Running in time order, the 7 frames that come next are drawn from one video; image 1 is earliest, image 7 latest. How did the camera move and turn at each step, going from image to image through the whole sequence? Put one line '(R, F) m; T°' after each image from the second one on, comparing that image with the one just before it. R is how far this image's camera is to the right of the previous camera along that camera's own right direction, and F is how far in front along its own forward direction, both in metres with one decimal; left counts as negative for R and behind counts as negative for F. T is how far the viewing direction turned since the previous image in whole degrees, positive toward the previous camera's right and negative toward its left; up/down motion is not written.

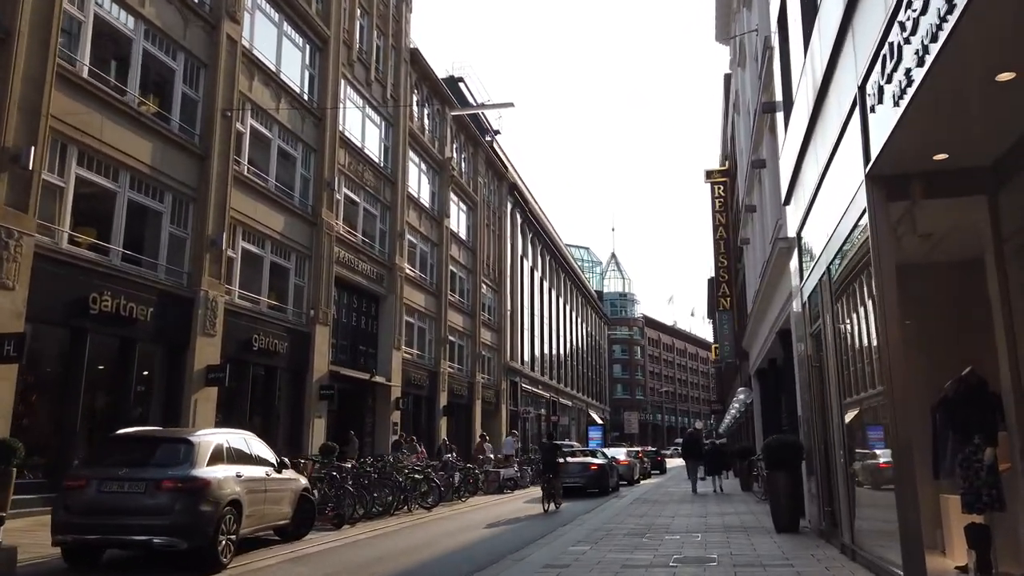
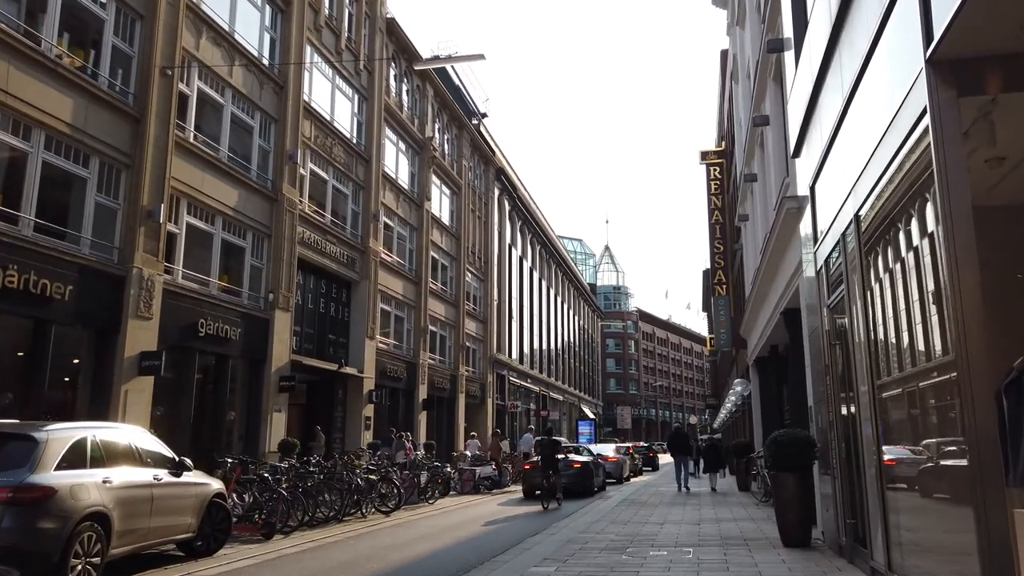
(+0.5, +2.0) m; 0°
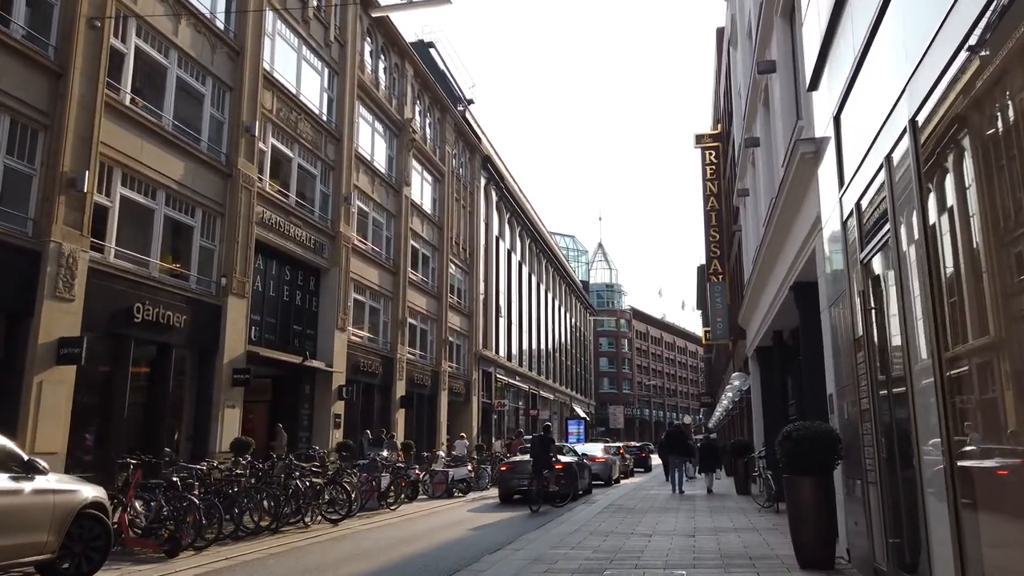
(+0.5, +2.0) m; 0°
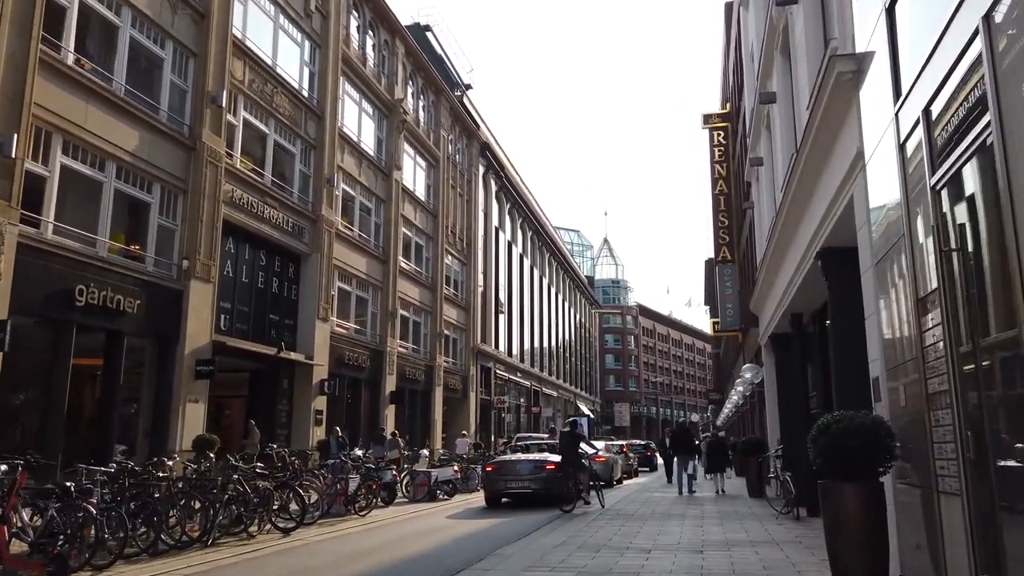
(+0.4, +1.8) m; -1°
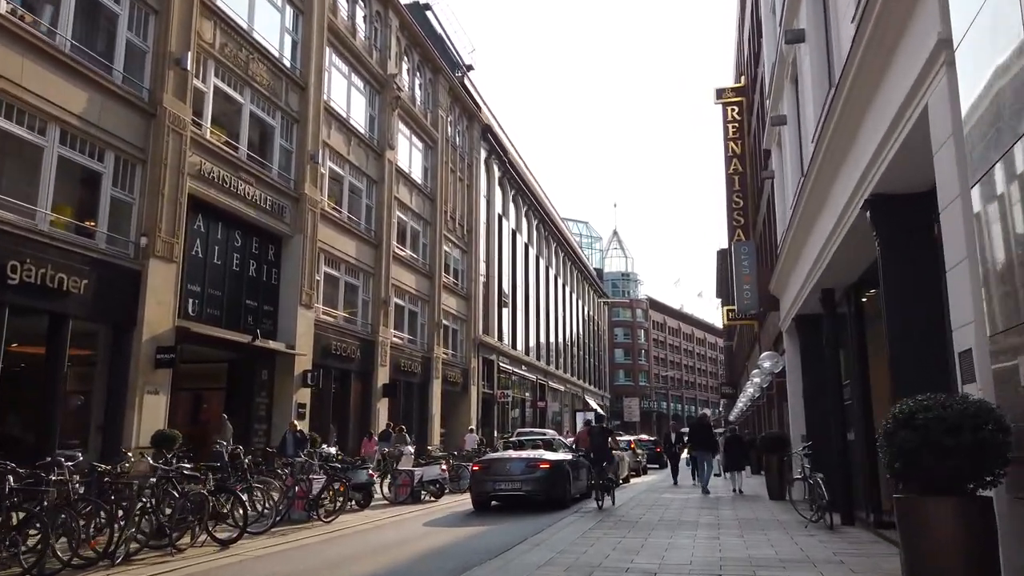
(+0.4, +1.9) m; -1°
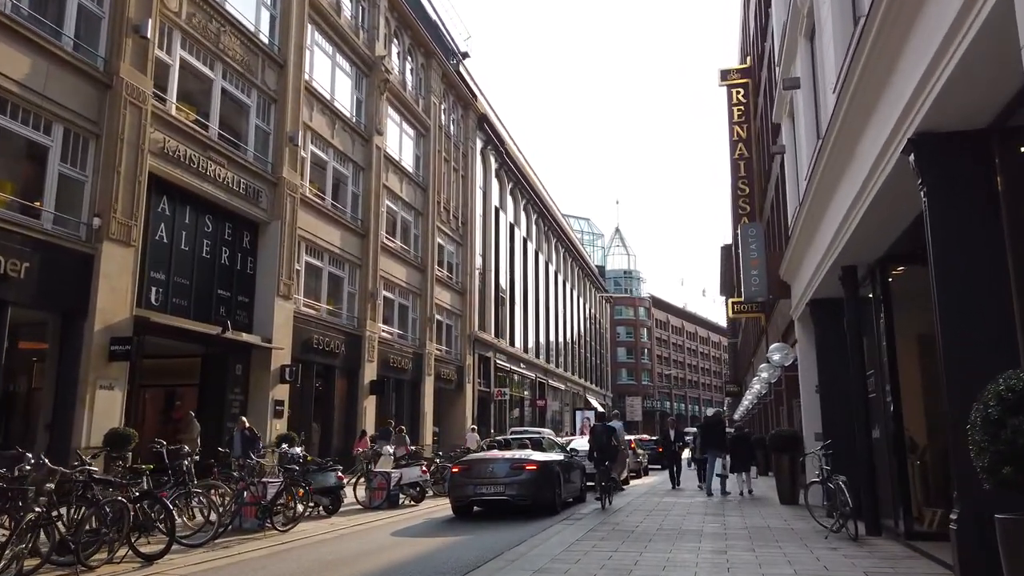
(+0.3, +1.4) m; 0°
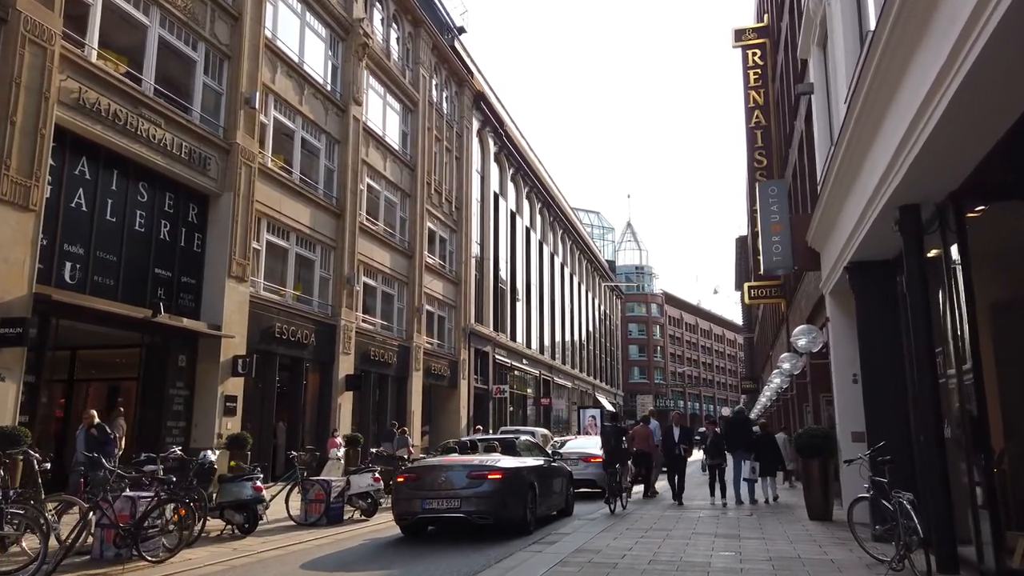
(+0.7, +2.7) m; -1°
